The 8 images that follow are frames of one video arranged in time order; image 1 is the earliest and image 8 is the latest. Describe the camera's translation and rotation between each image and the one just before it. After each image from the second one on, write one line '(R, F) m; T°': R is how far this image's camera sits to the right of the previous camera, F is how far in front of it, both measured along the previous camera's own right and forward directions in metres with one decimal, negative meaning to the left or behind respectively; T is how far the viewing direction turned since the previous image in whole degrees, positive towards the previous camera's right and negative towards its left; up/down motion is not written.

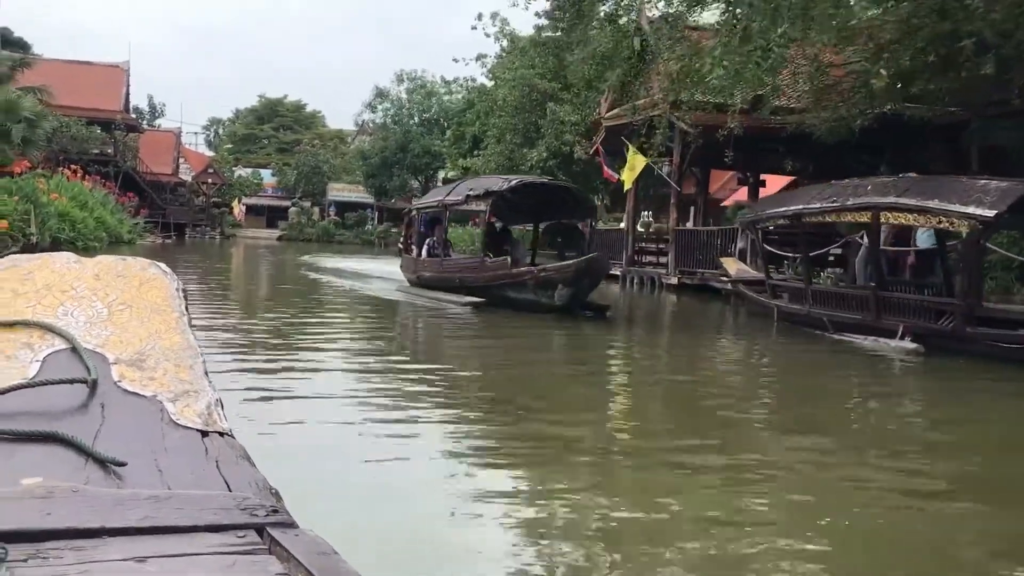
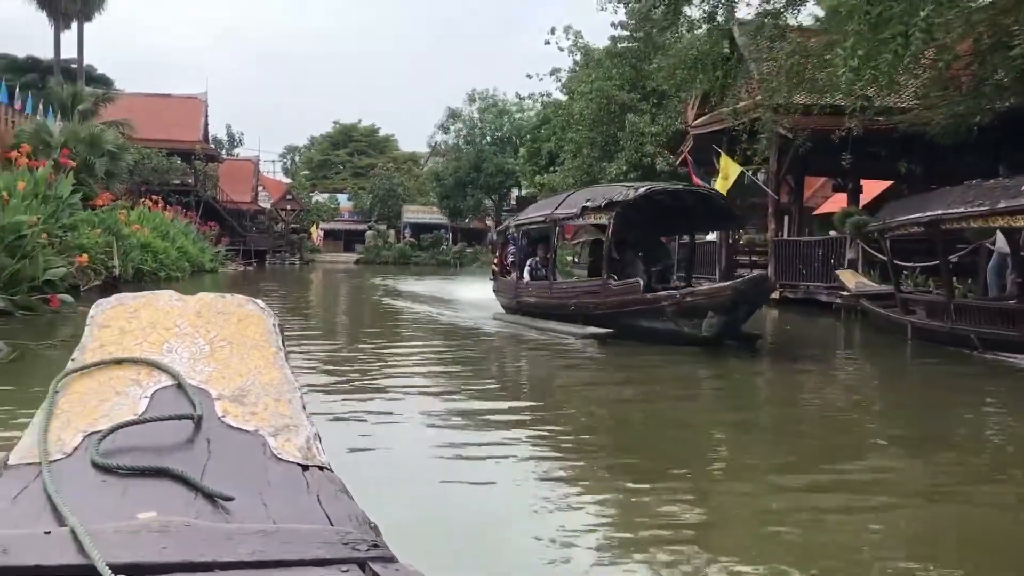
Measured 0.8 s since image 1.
(-0.2, +0.6) m; -4°
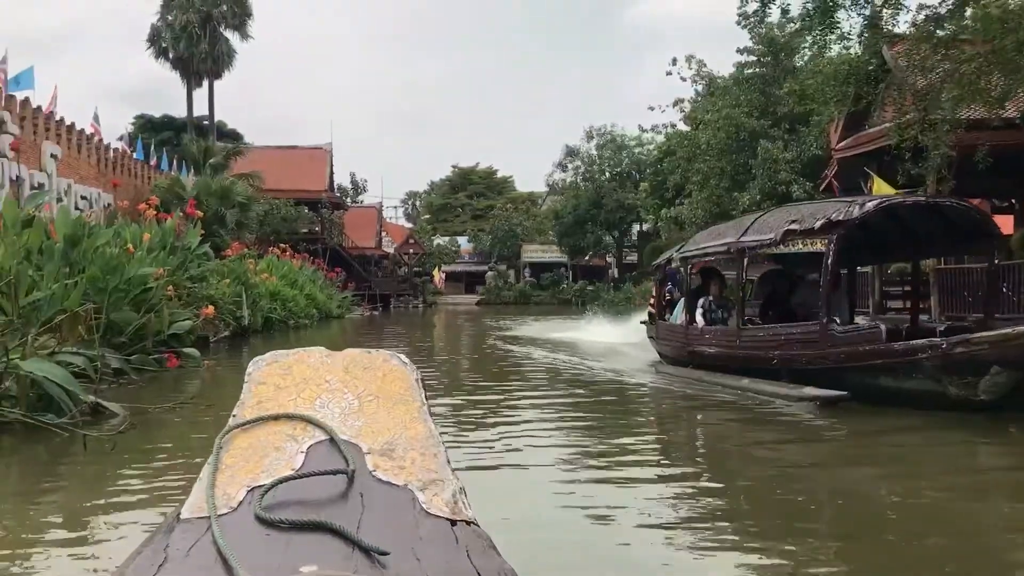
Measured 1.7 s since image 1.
(-0.2, +0.7) m; -7°
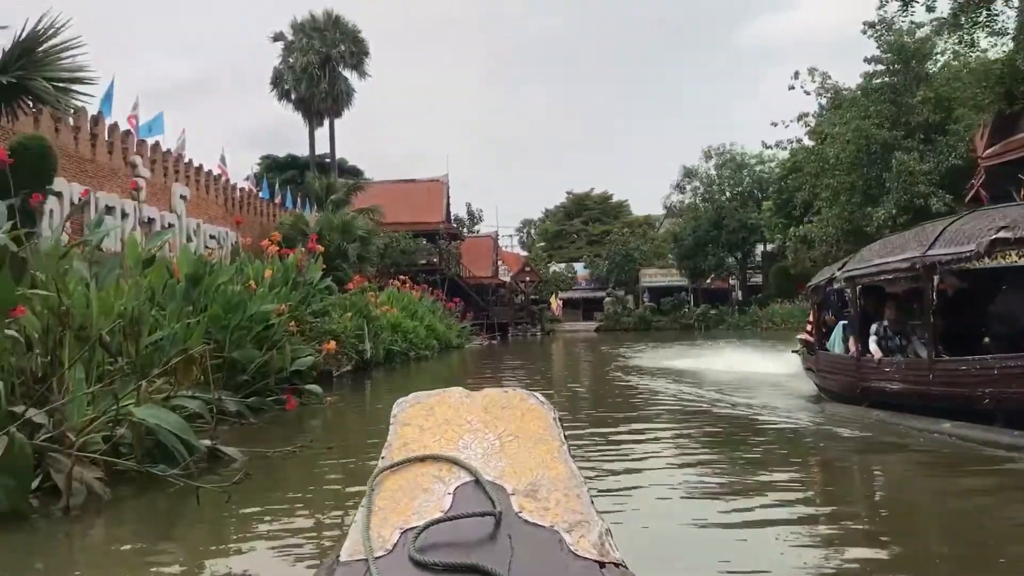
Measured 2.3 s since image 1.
(-0.1, +0.4) m; -7°
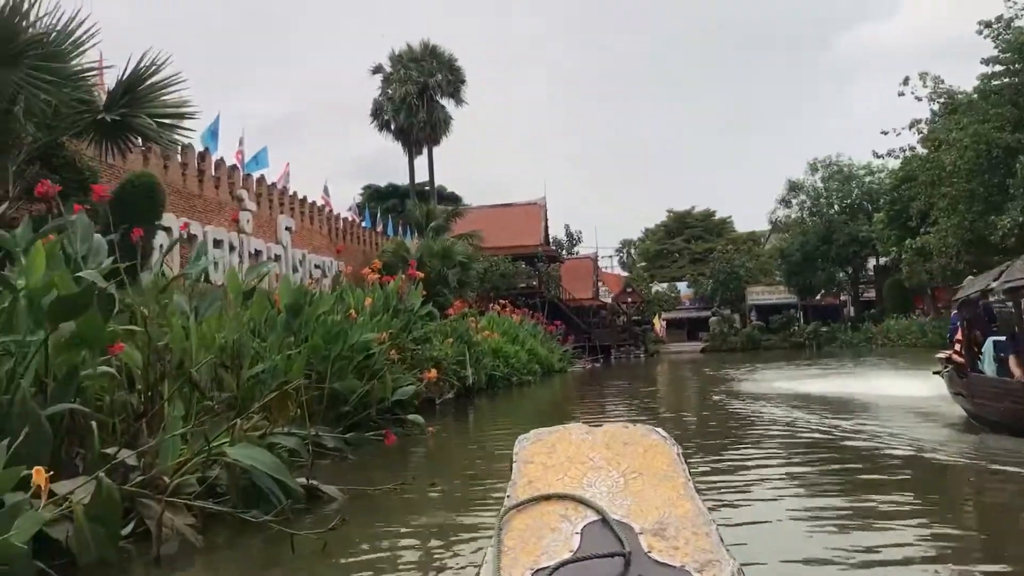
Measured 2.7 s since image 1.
(0.0, +0.3) m; -6°
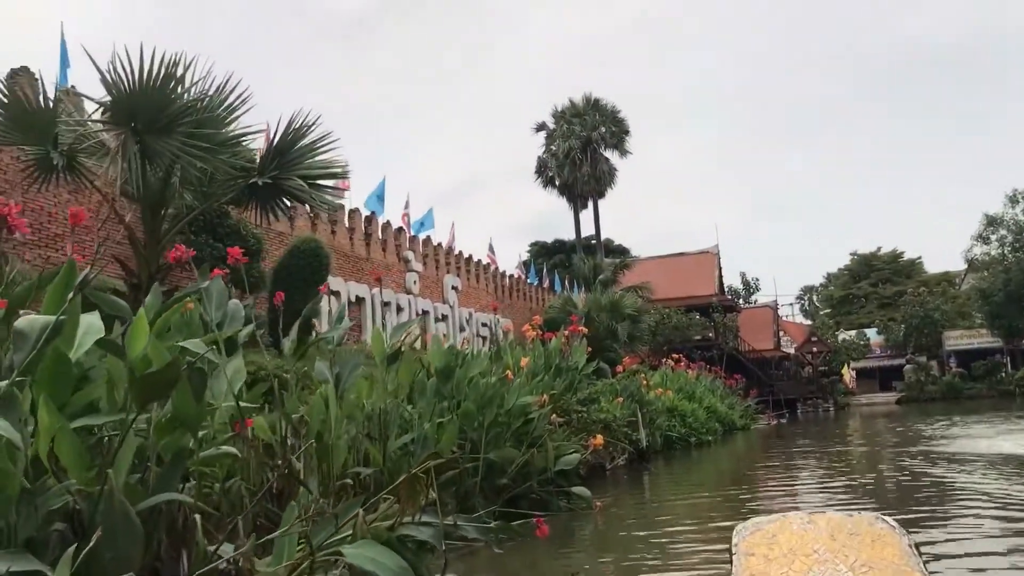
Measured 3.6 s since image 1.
(0.0, +0.7) m; -10°
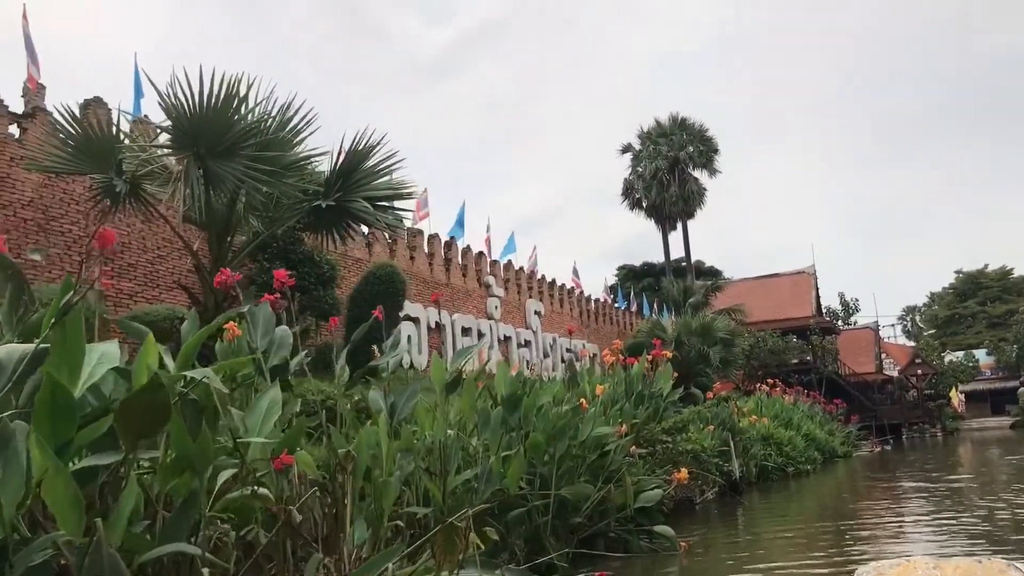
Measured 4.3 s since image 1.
(+0.1, +0.4) m; -5°
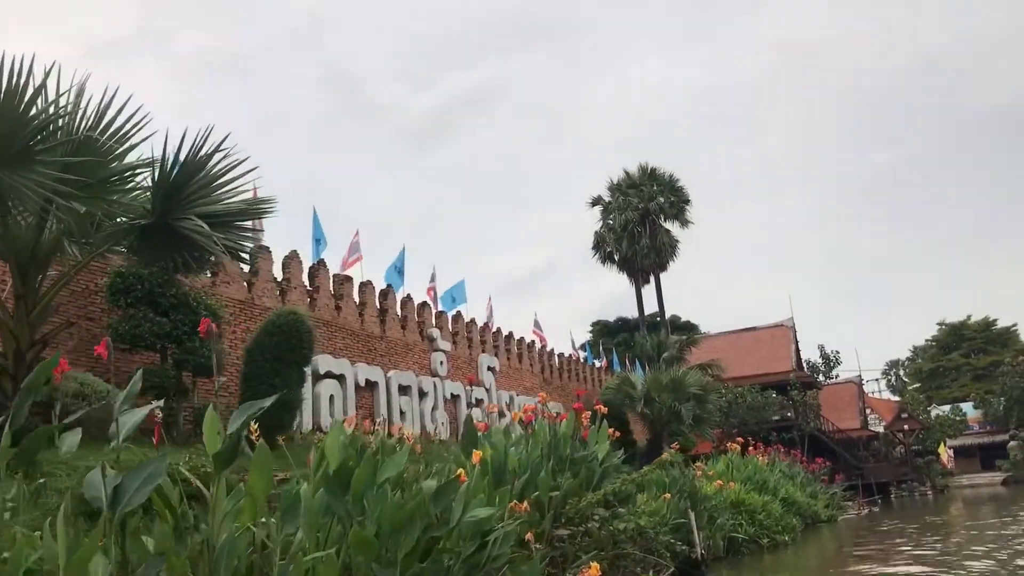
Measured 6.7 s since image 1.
(+0.6, +1.6) m; +1°
